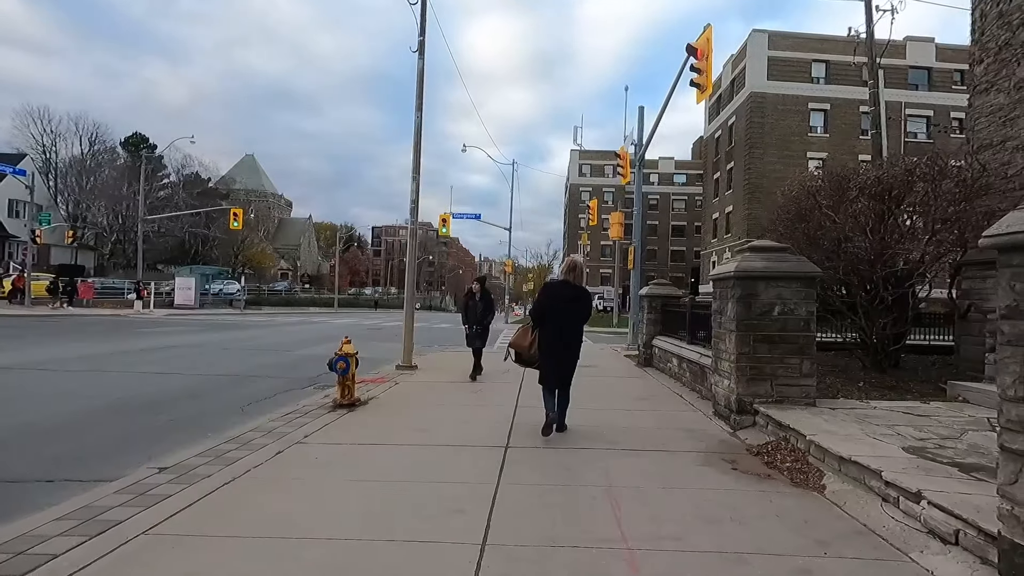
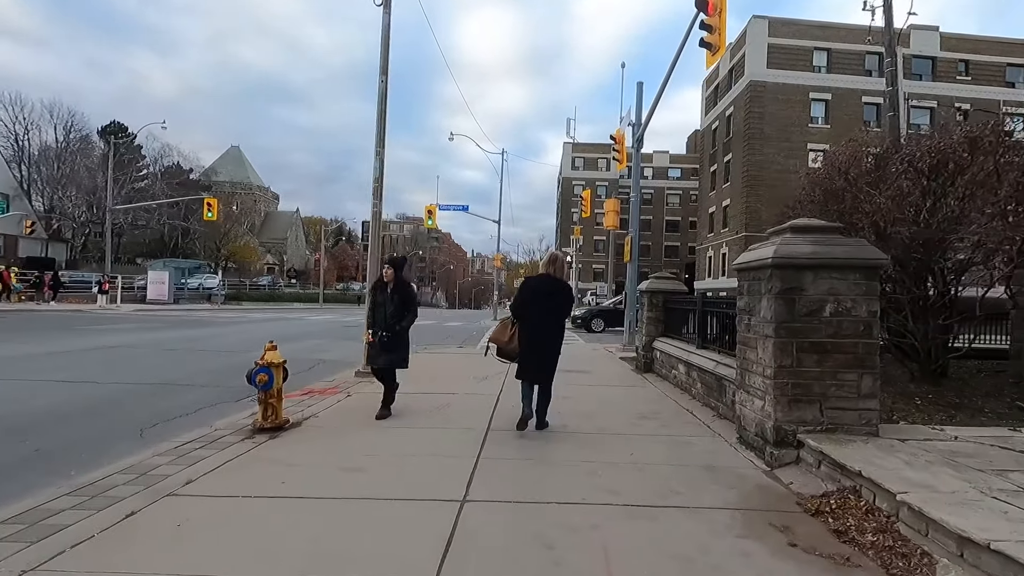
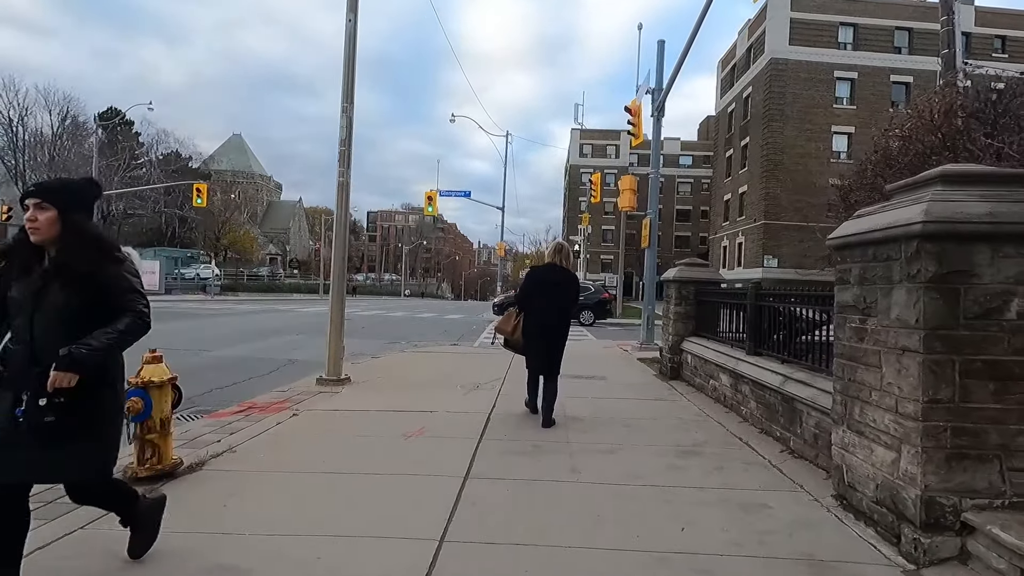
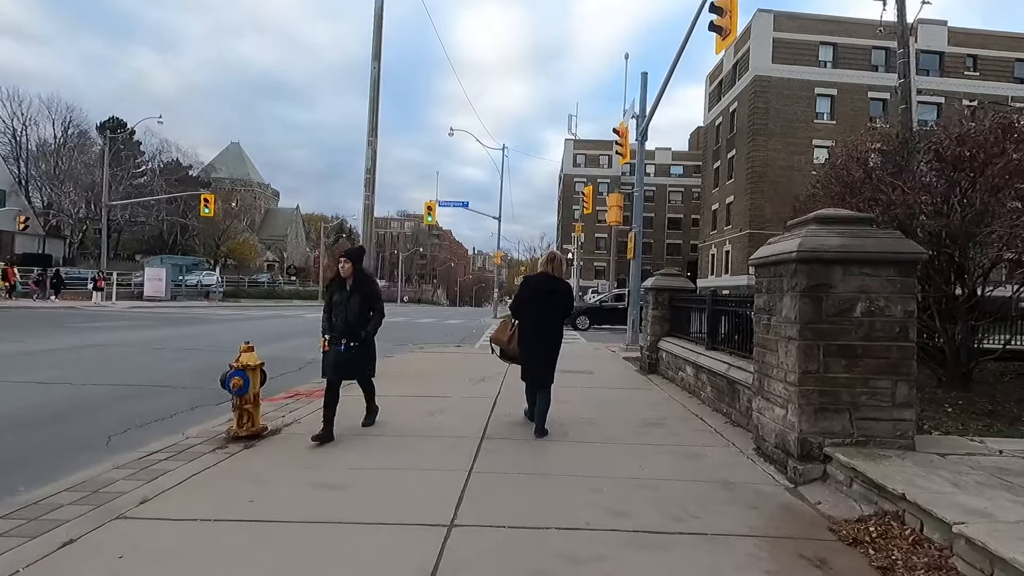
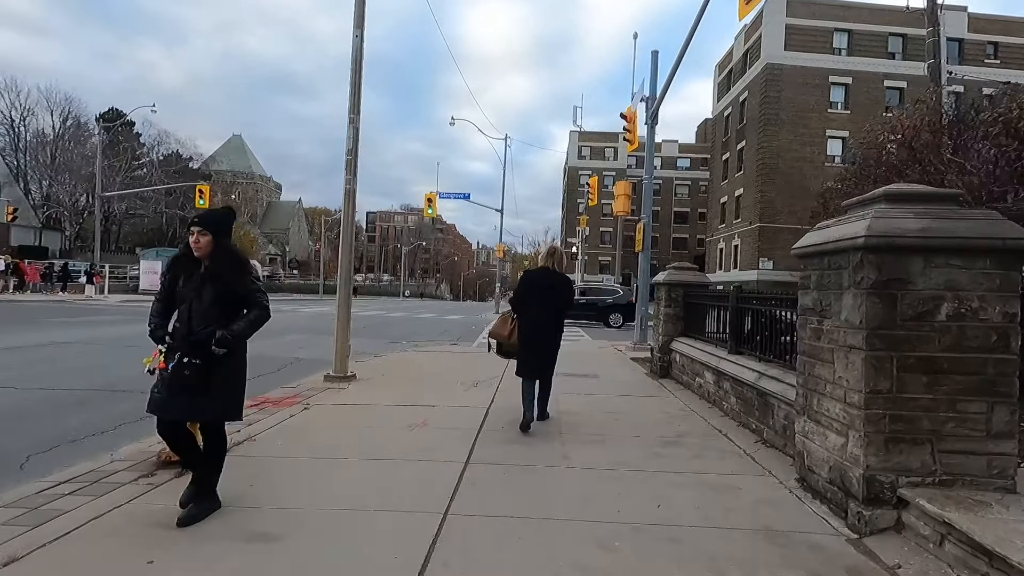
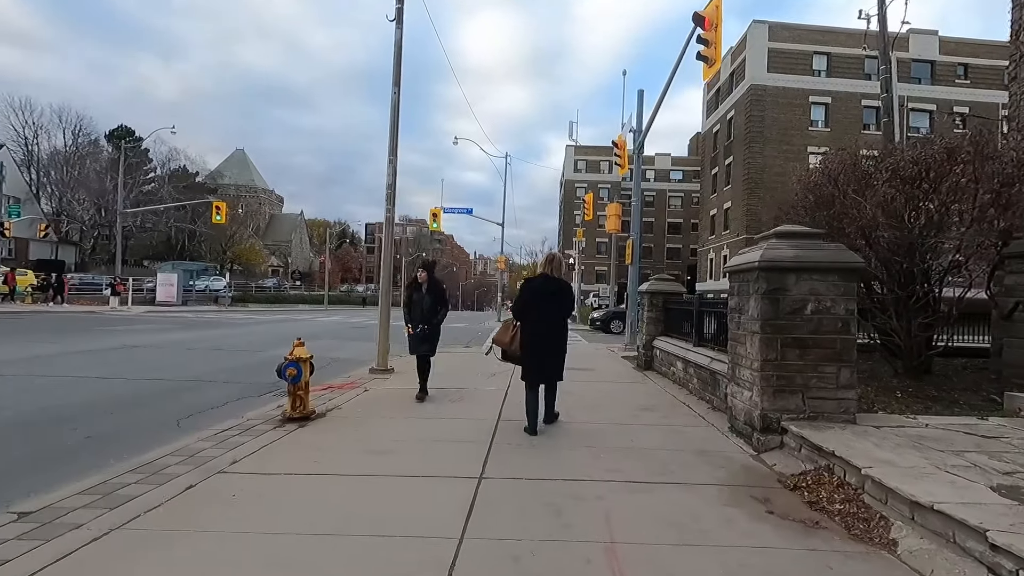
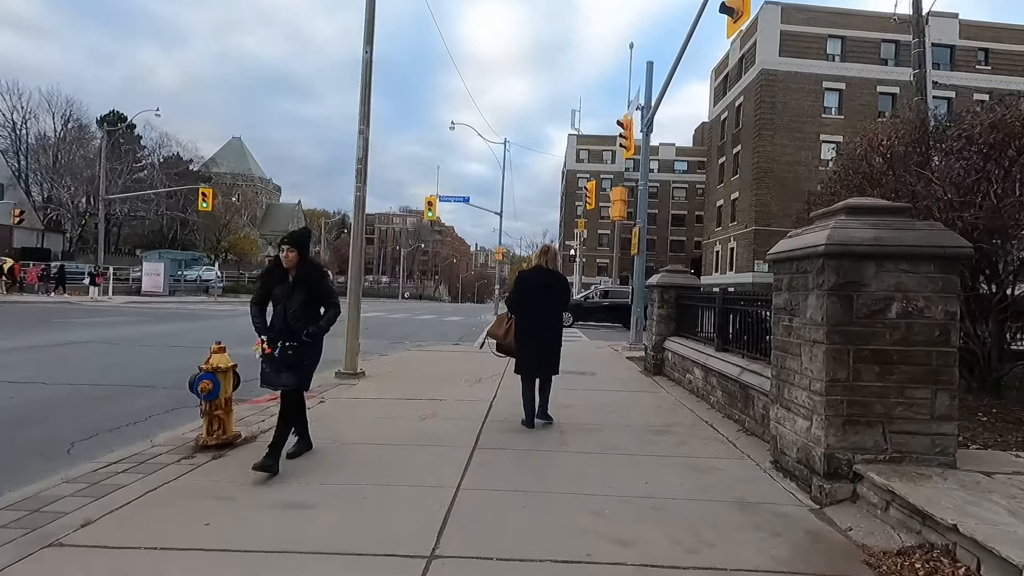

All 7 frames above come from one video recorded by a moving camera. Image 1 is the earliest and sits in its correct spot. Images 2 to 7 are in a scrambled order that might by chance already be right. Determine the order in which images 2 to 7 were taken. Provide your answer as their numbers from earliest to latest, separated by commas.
6, 2, 4, 7, 5, 3
